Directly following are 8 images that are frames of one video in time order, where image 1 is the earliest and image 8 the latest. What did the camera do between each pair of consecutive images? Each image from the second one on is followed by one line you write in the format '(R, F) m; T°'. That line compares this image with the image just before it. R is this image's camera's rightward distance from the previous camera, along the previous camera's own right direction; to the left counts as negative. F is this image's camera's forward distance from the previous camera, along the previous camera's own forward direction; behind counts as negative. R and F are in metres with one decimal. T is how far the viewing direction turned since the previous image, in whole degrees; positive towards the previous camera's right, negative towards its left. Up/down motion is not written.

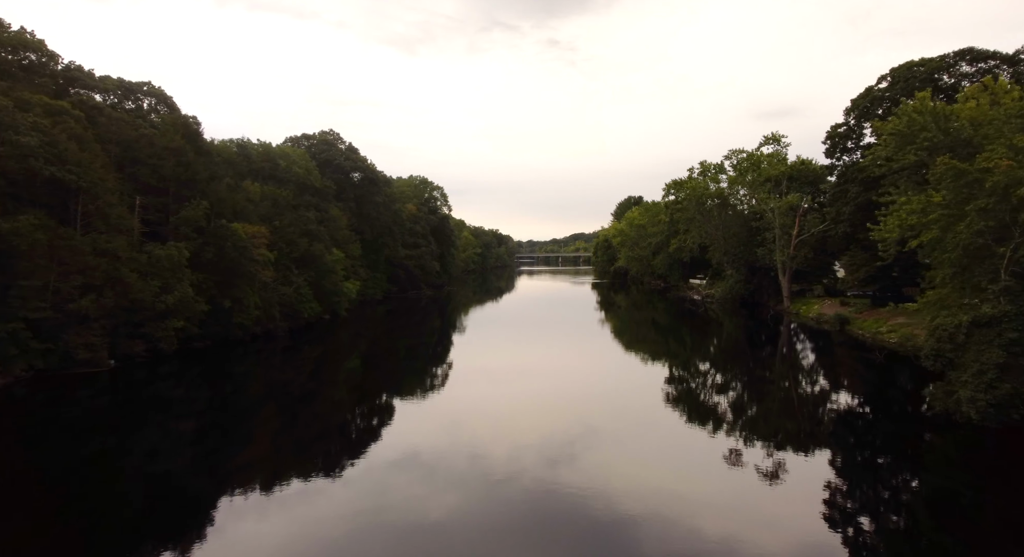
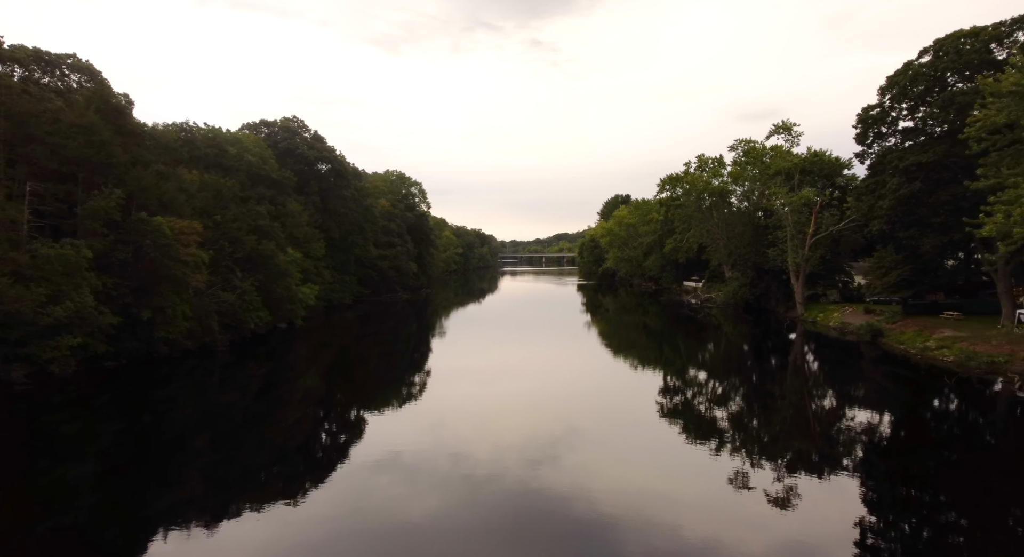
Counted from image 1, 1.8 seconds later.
(0.0, +5.2) m; +1°
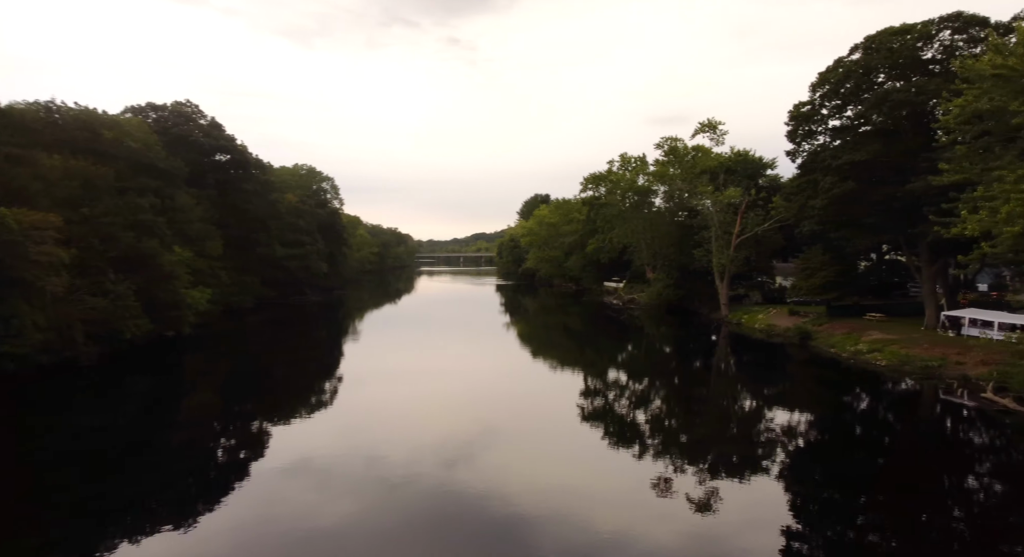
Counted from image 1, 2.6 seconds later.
(0.0, +2.5) m; +7°
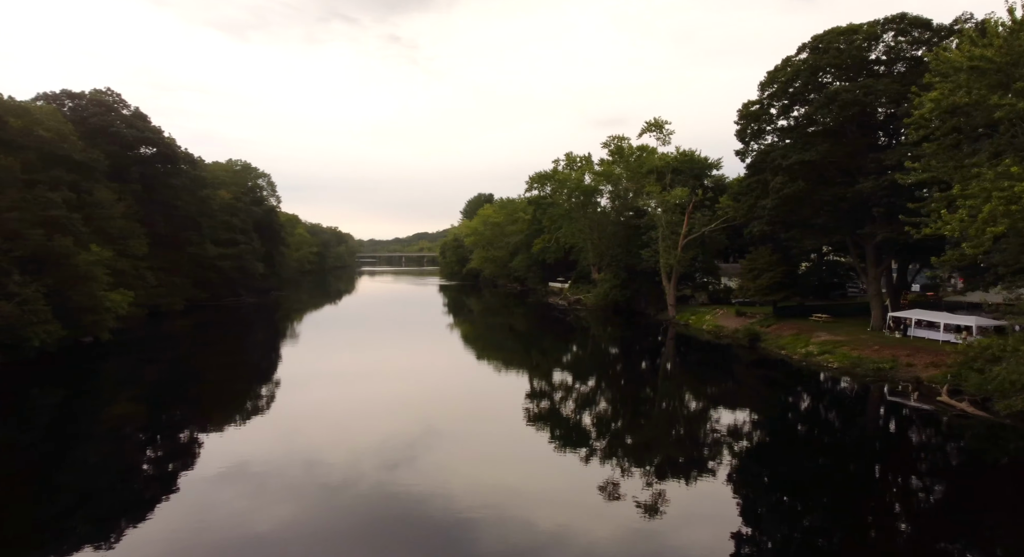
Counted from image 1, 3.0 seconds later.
(-0.2, +1.2) m; +5°
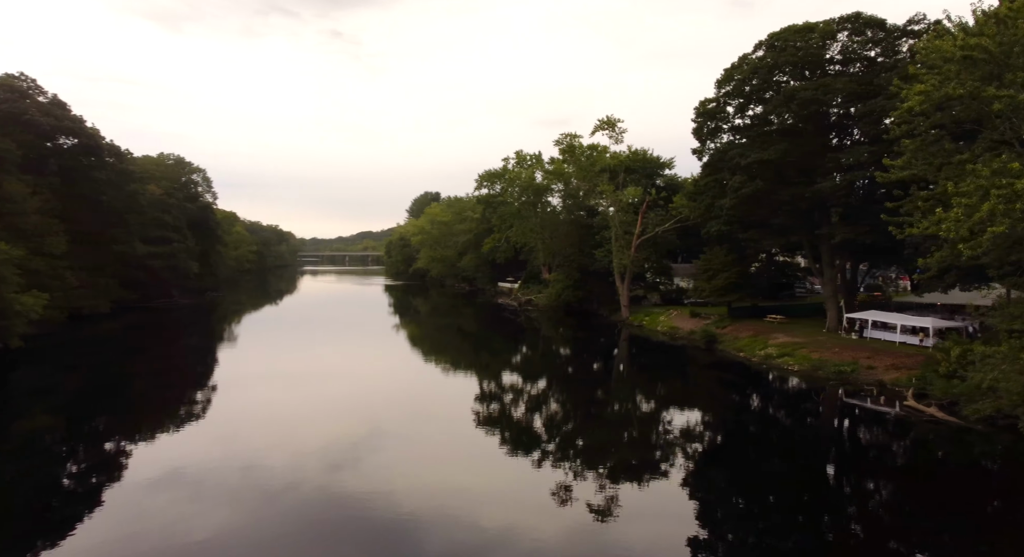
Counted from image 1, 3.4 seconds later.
(-0.3, +1.3) m; +4°
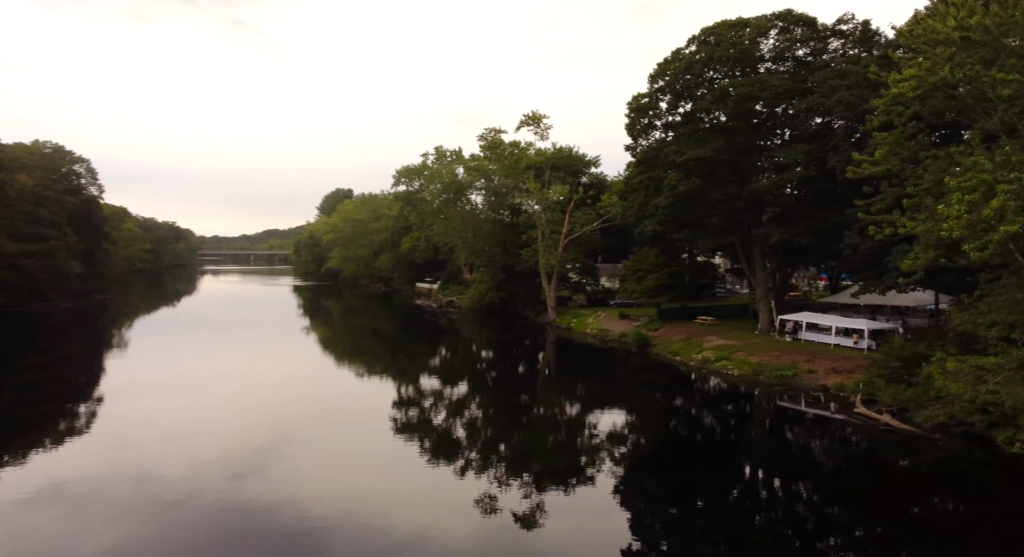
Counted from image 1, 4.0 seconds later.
(-0.5, +1.9) m; +7°
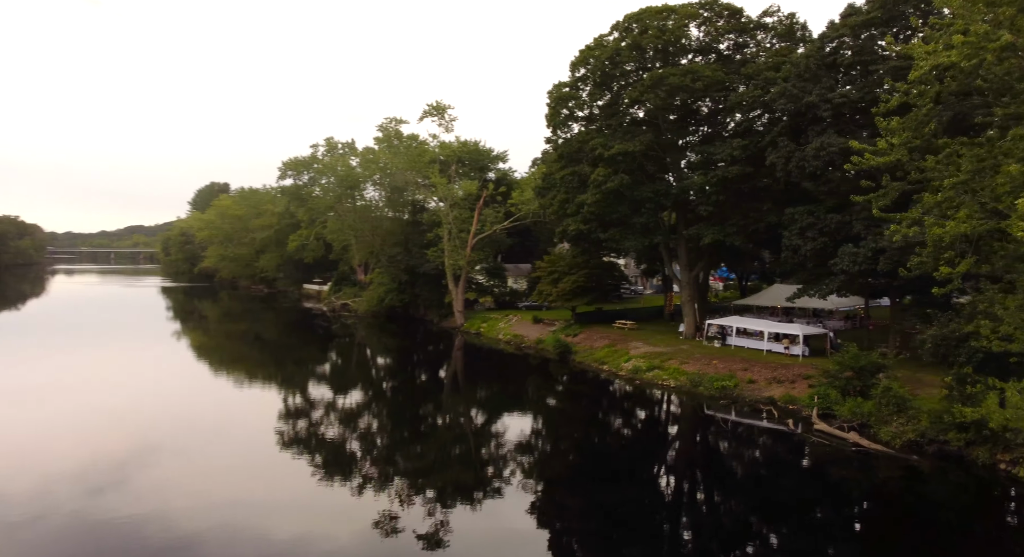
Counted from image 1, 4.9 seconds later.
(-0.9, +2.7) m; +9°
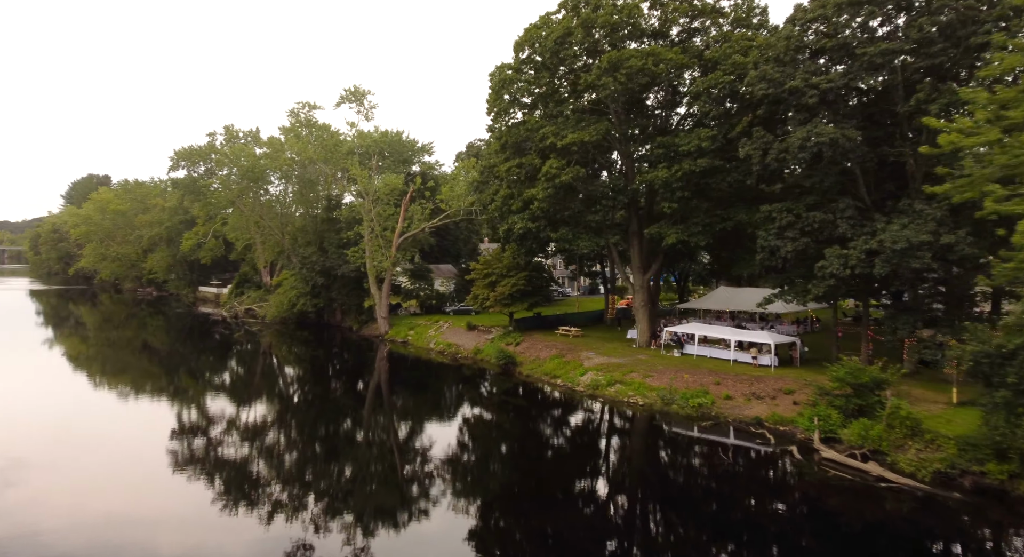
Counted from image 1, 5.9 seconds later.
(-1.2, +2.9) m; +8°
